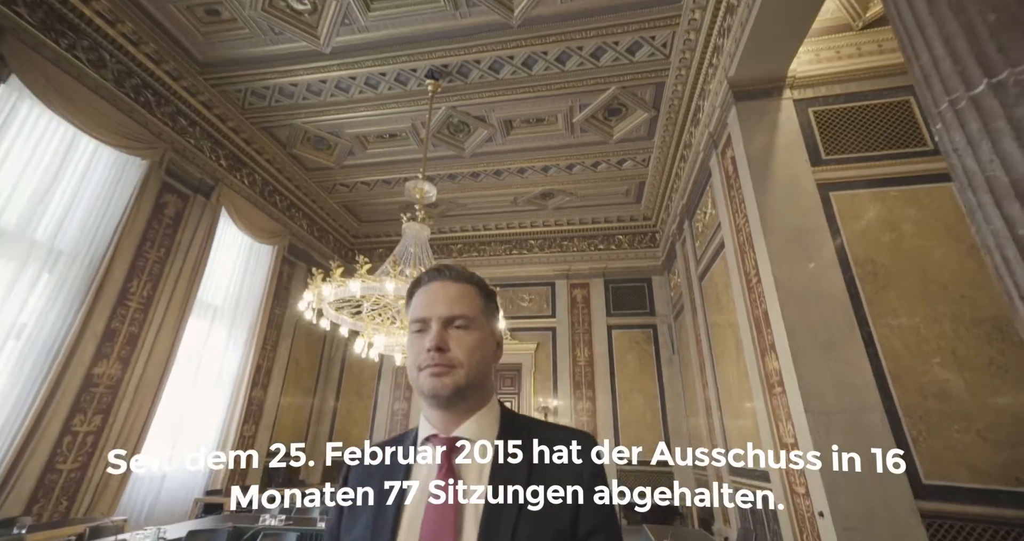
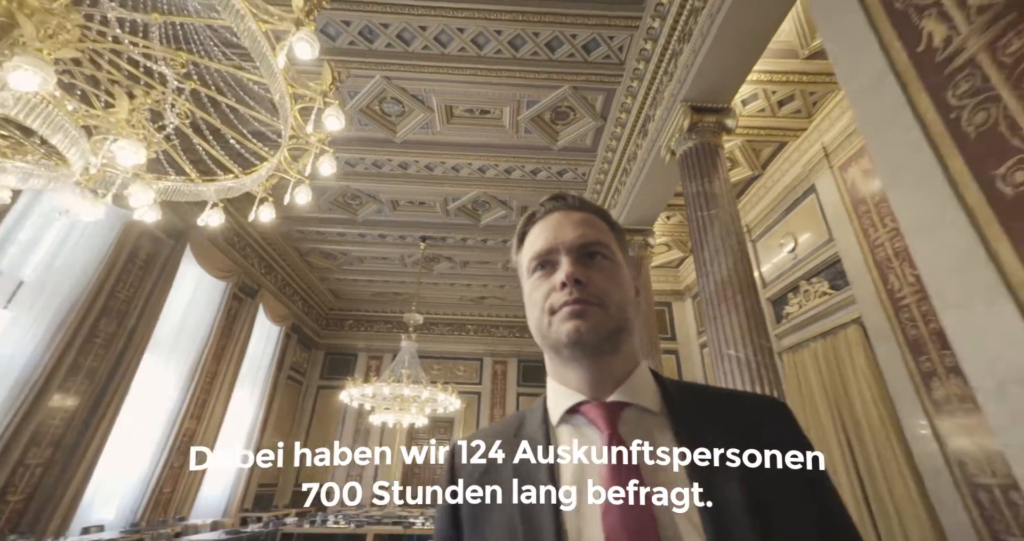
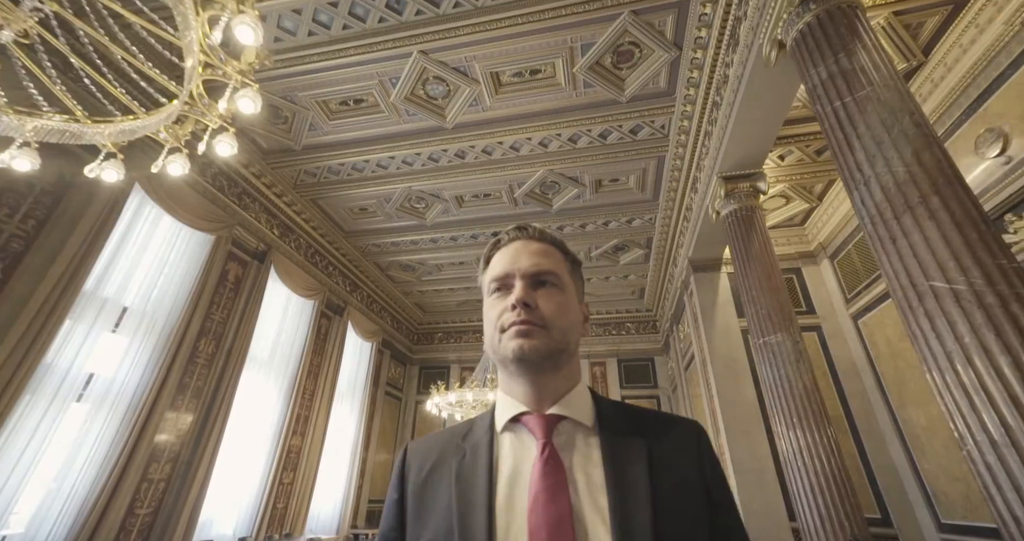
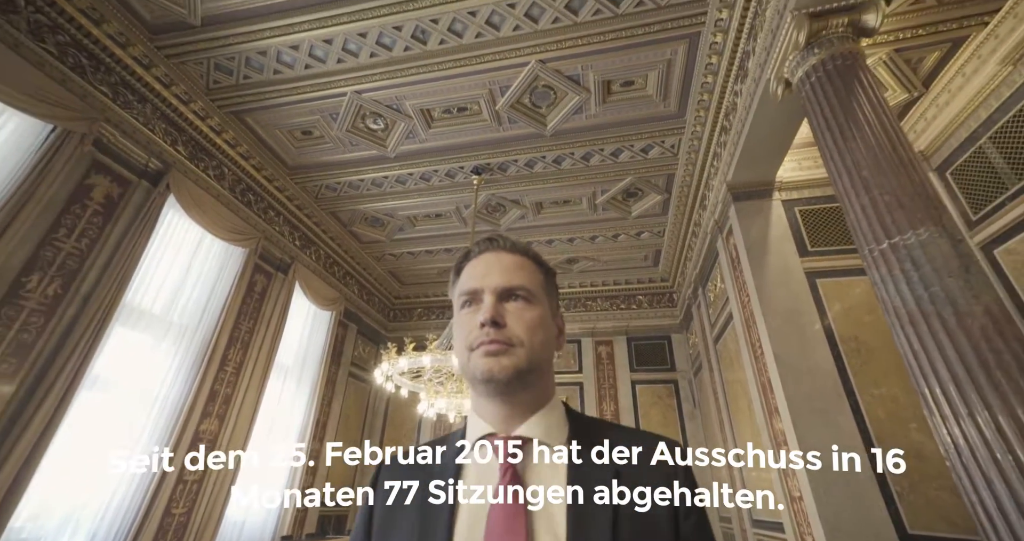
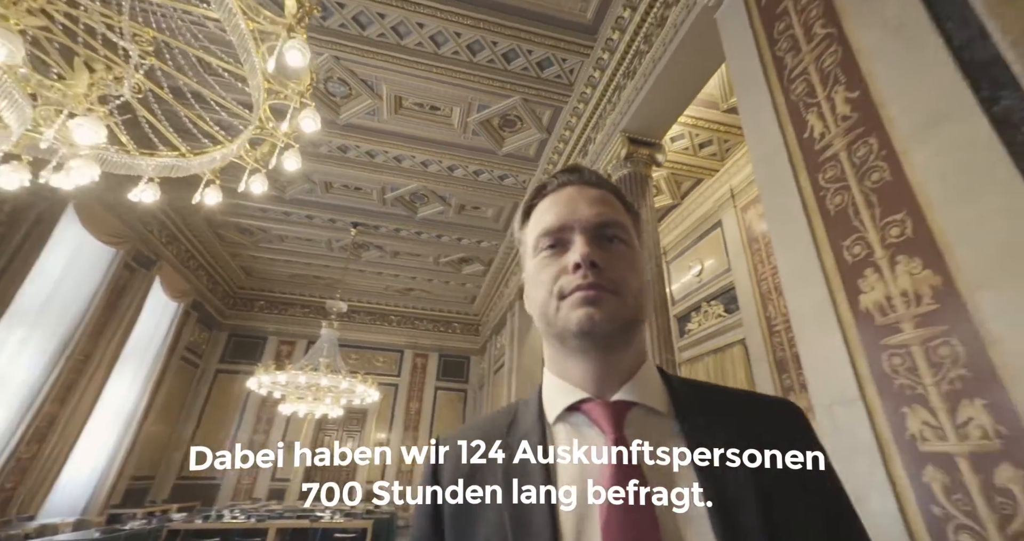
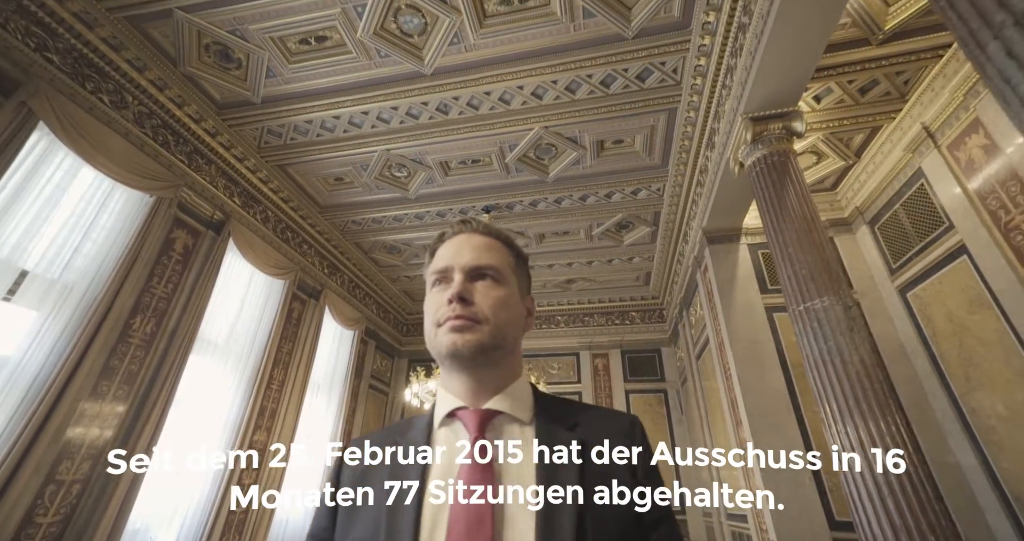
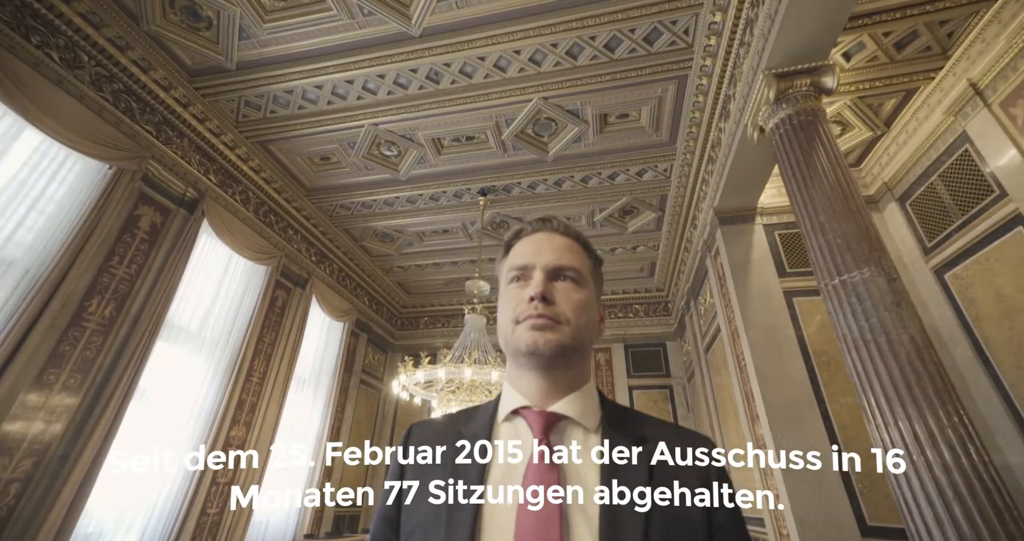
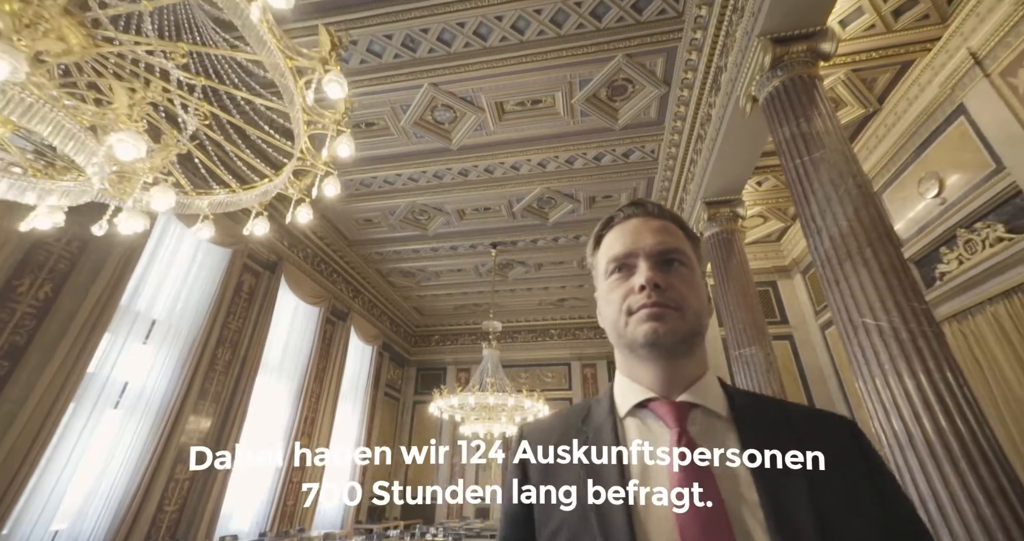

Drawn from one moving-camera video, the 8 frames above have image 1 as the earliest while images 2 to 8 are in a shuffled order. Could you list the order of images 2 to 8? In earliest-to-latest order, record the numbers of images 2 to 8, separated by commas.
4, 7, 6, 3, 8, 2, 5
